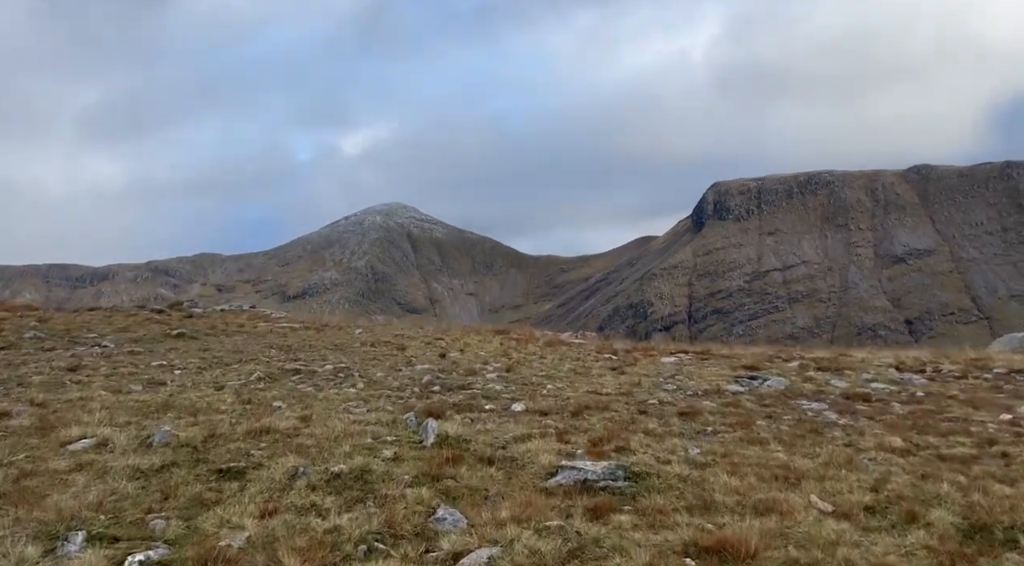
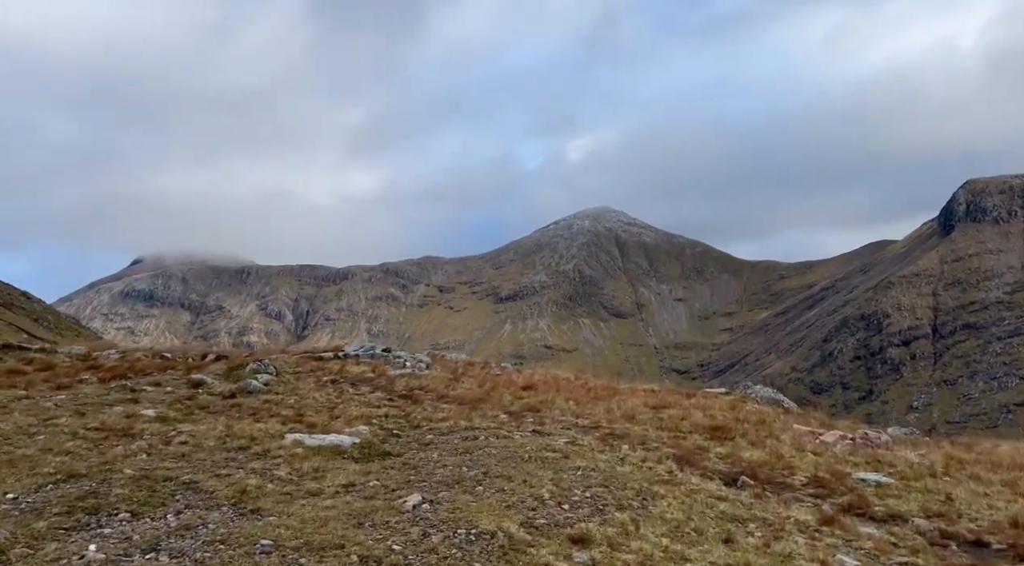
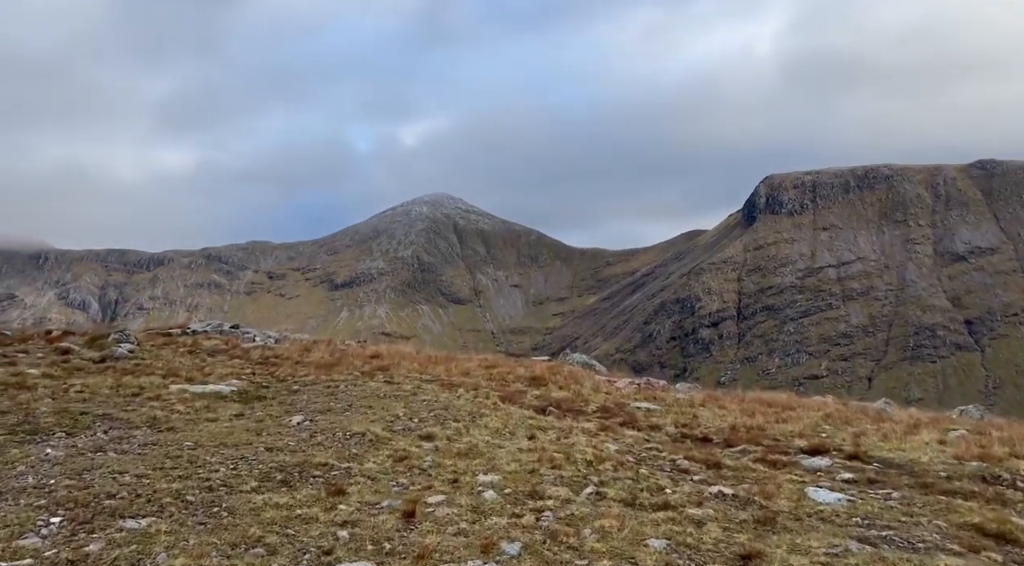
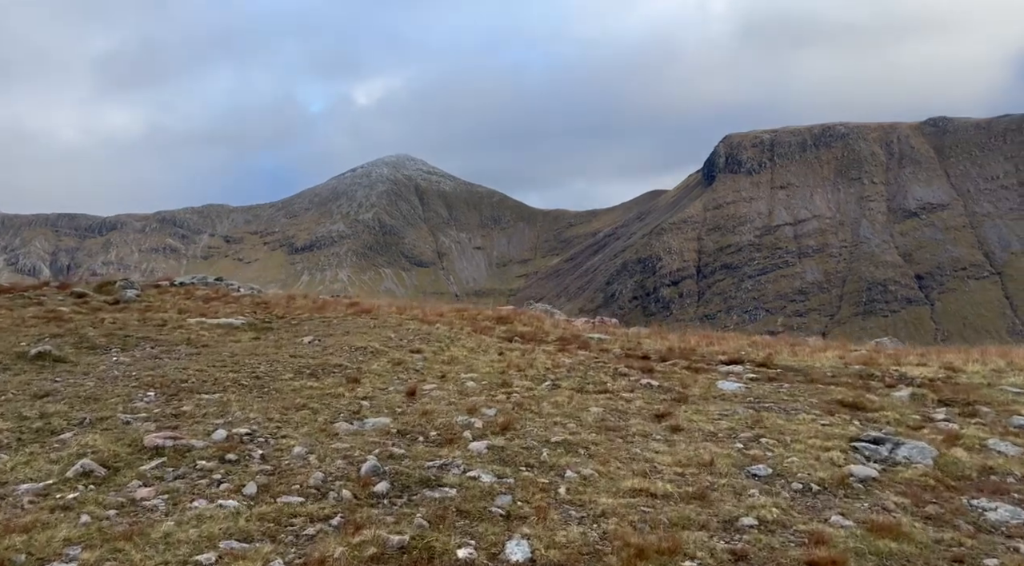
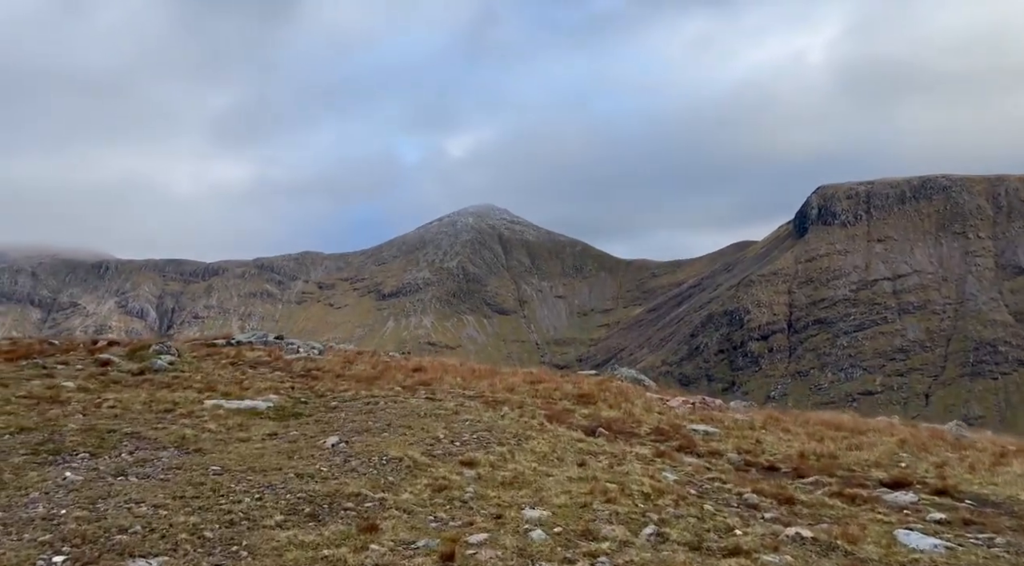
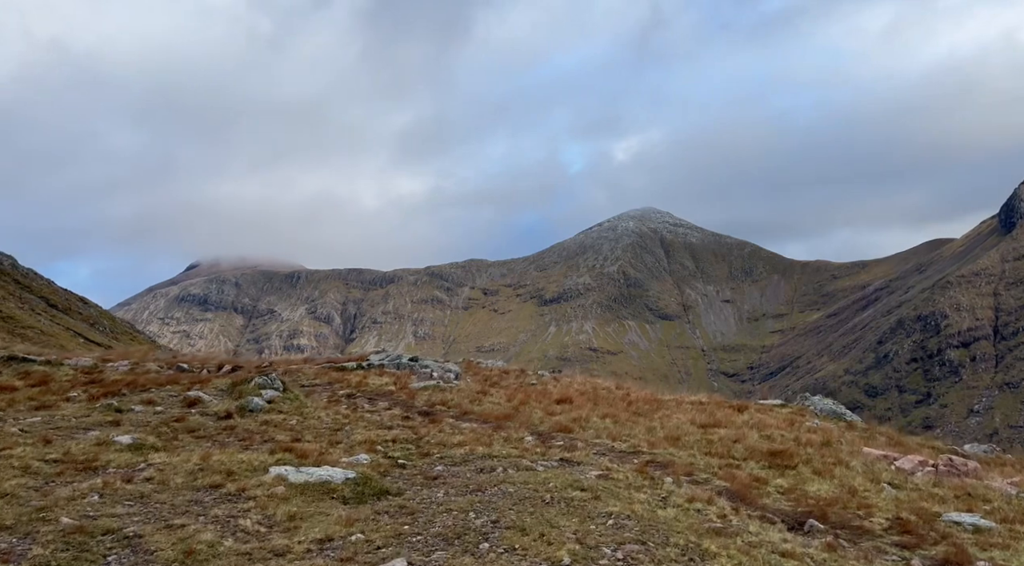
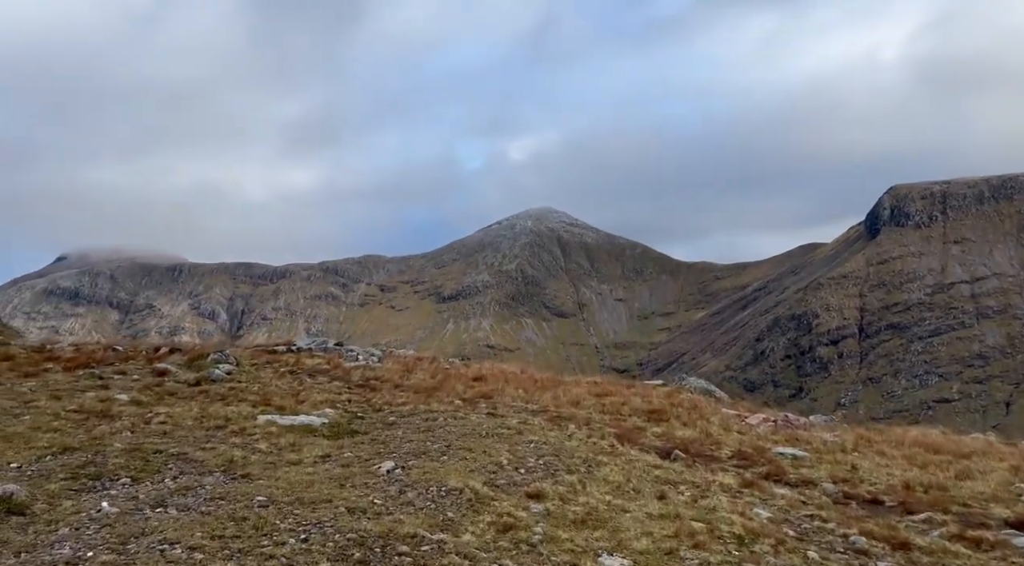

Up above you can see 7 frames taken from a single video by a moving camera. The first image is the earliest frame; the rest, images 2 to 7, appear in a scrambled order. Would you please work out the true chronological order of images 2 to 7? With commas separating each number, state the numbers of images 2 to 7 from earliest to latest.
4, 3, 5, 7, 2, 6
